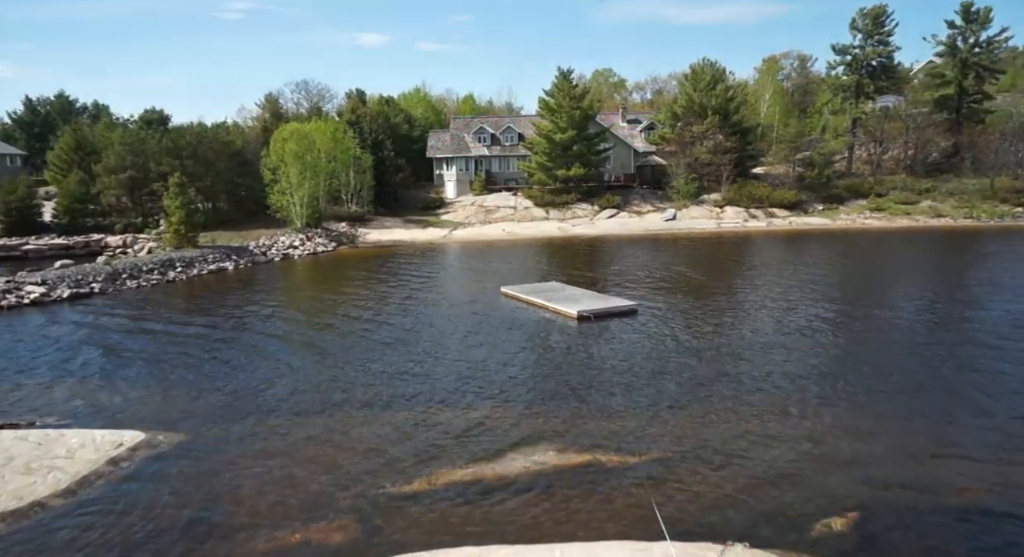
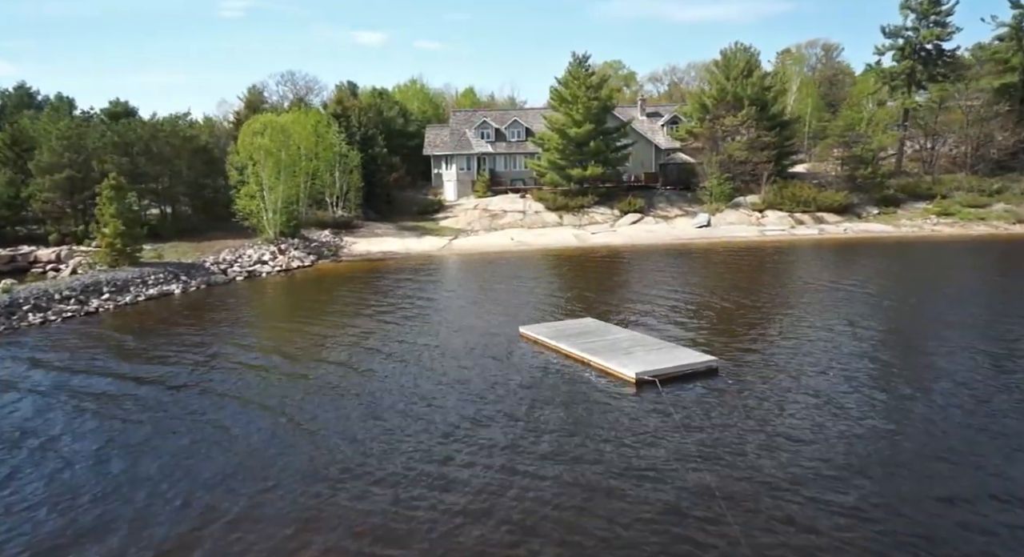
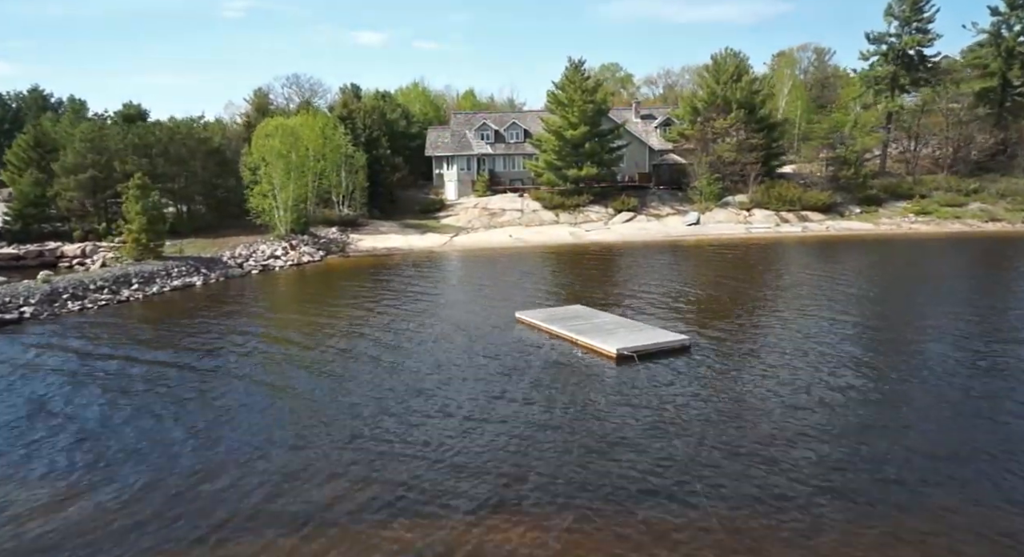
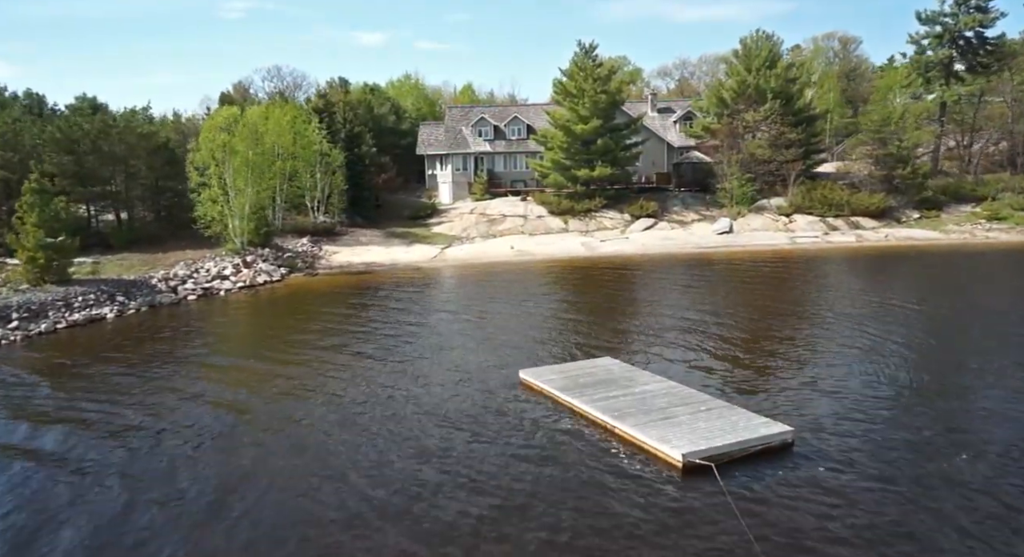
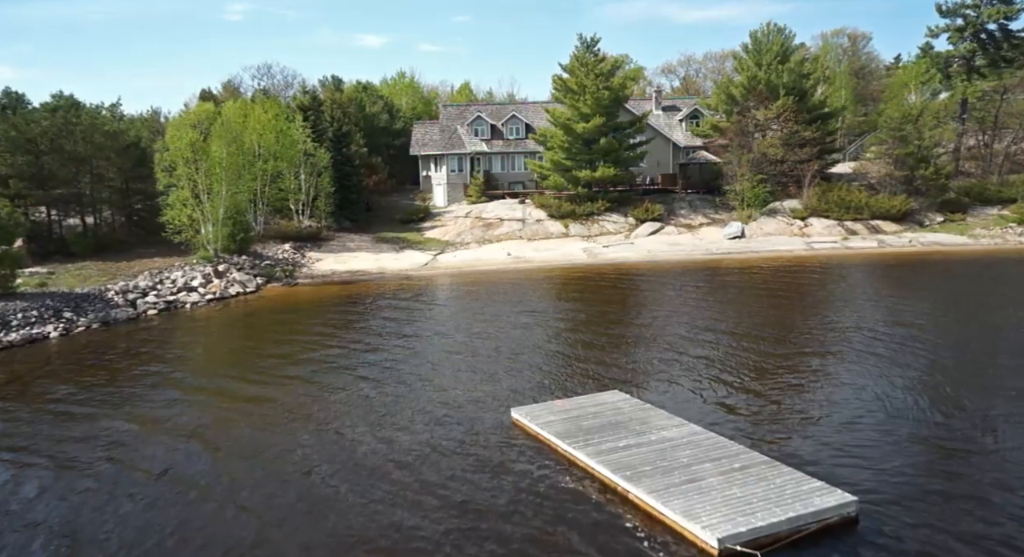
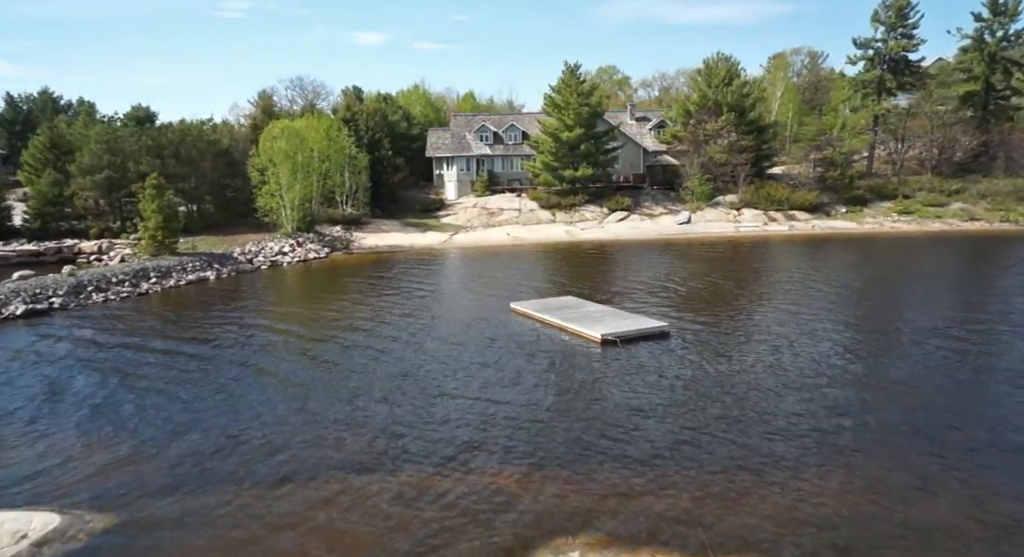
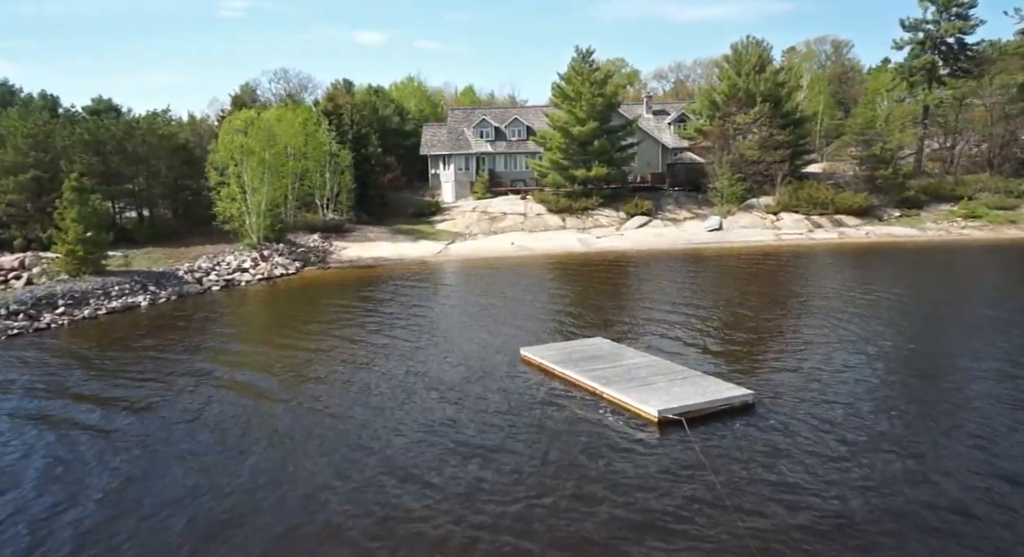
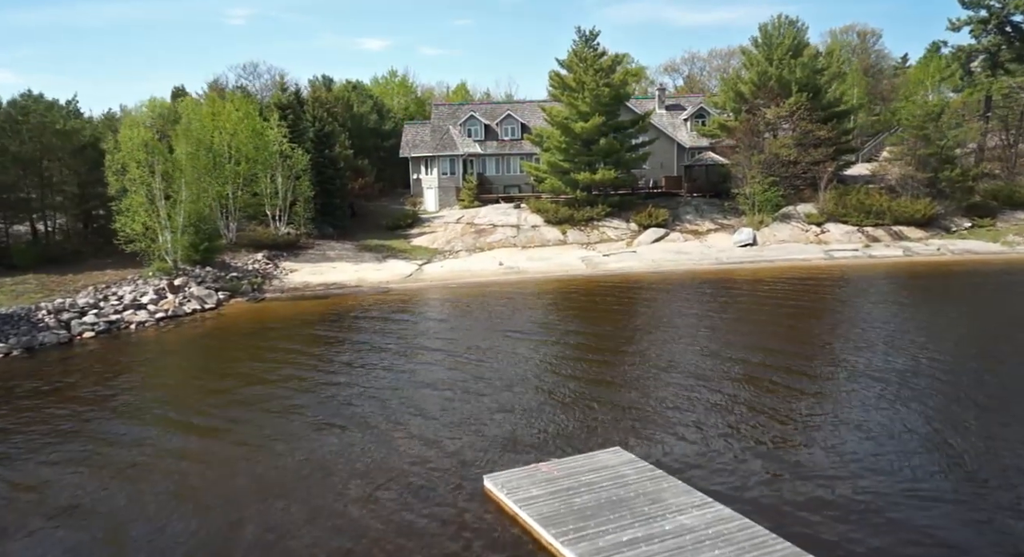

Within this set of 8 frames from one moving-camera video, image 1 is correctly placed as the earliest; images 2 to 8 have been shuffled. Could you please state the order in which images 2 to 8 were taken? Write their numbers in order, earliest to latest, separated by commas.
6, 3, 2, 7, 4, 5, 8
